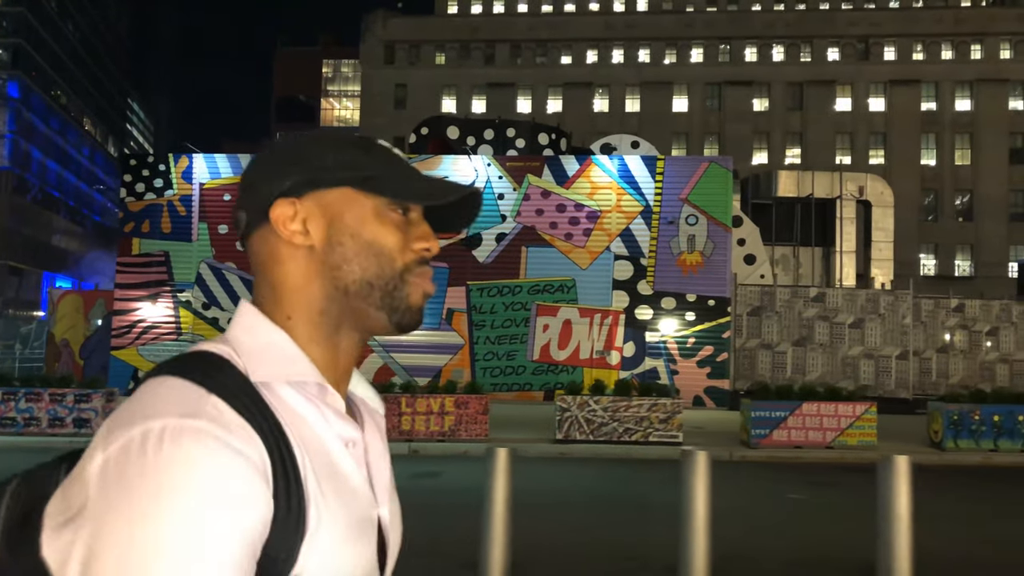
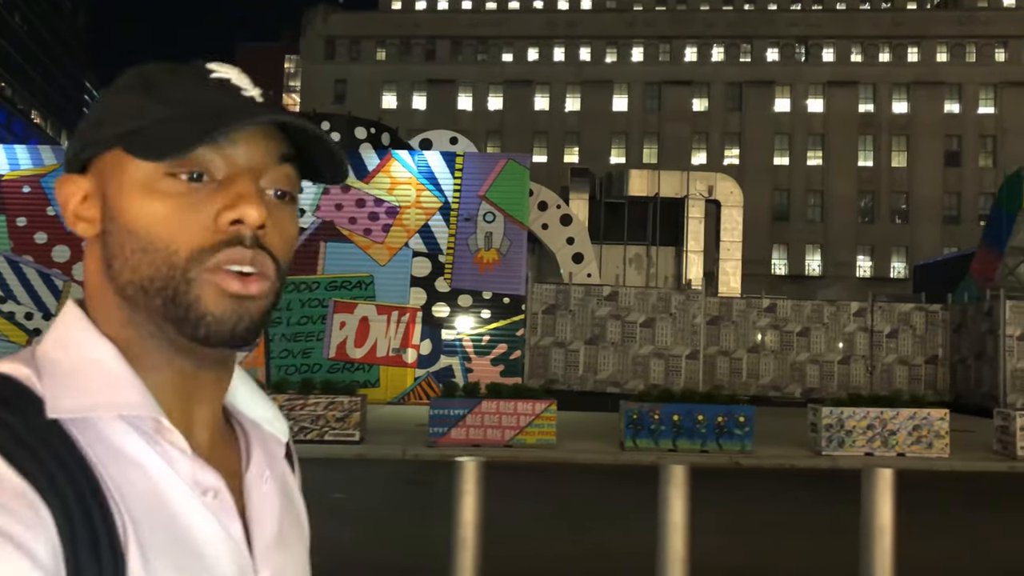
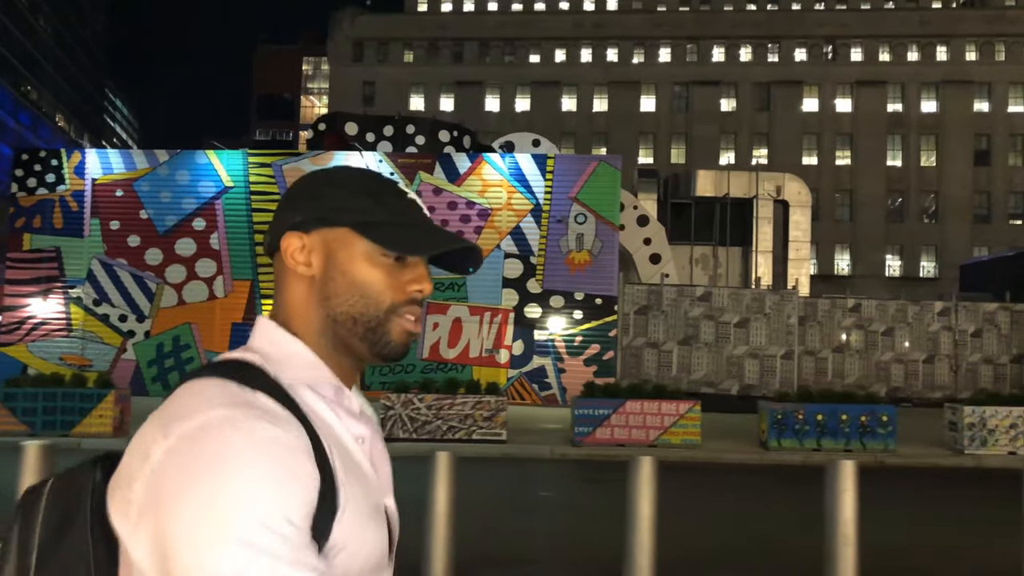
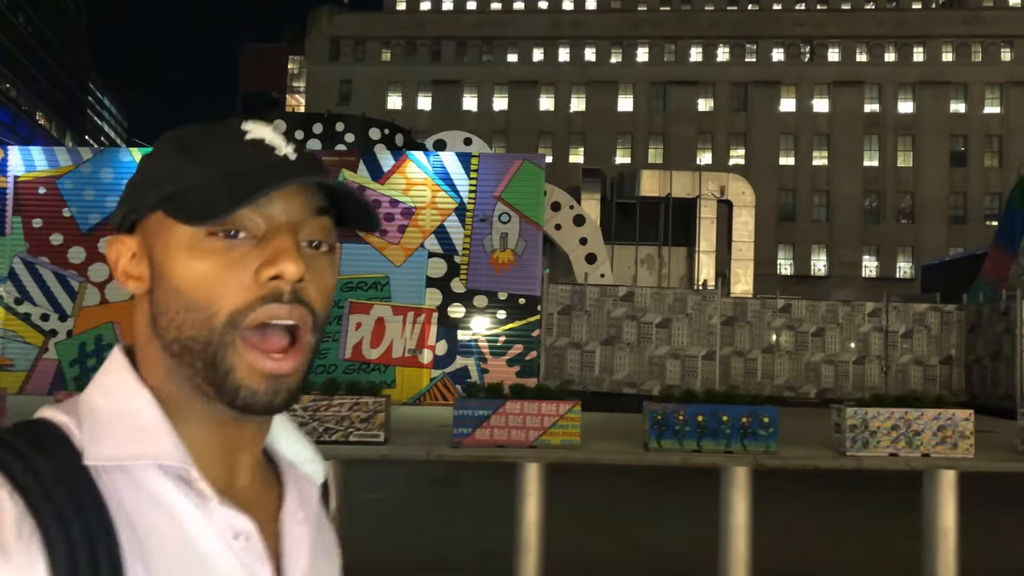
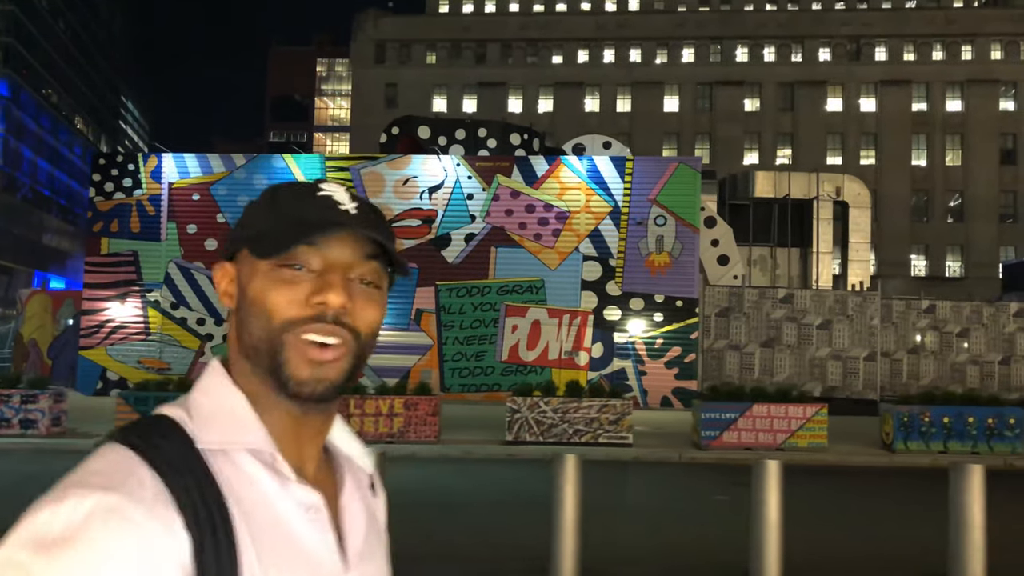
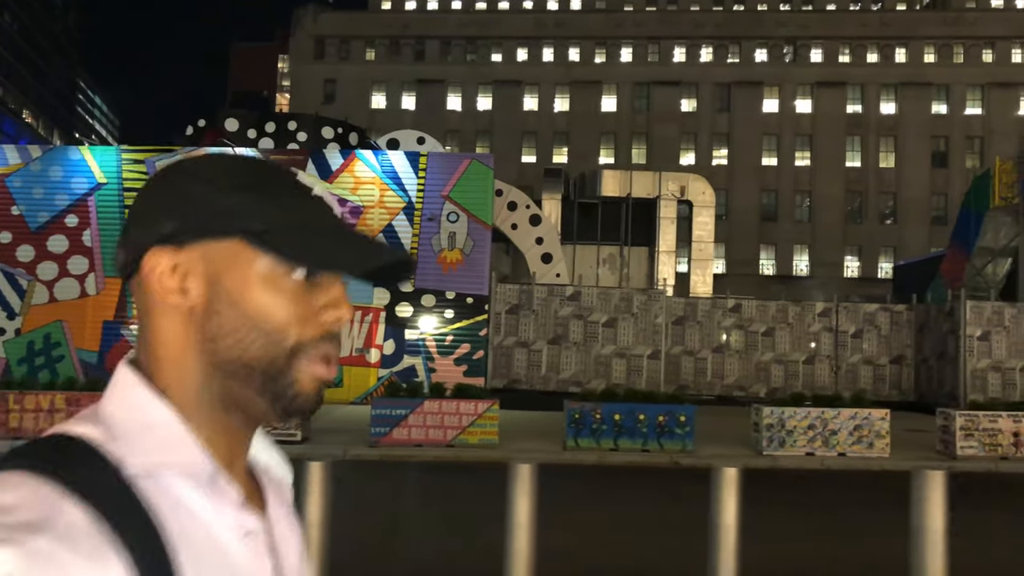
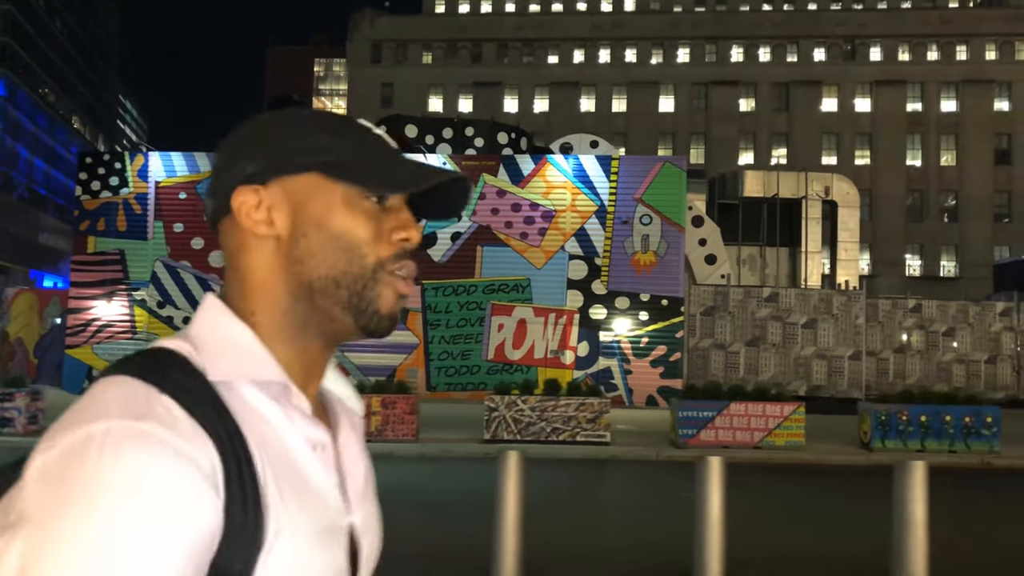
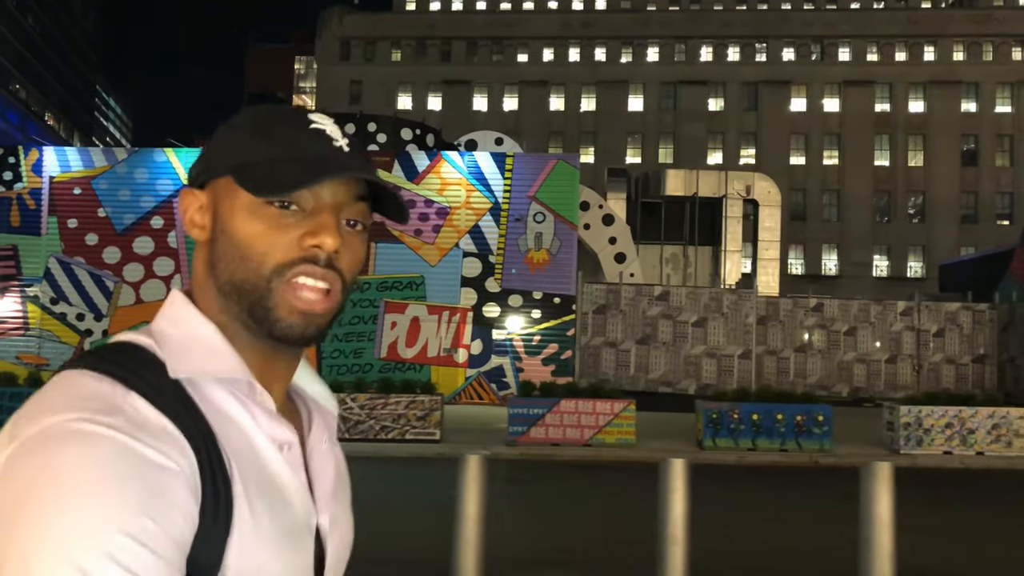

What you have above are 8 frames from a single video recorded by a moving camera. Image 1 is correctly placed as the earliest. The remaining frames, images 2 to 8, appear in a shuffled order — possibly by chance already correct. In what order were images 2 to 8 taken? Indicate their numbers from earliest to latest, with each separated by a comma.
5, 7, 3, 8, 4, 2, 6
